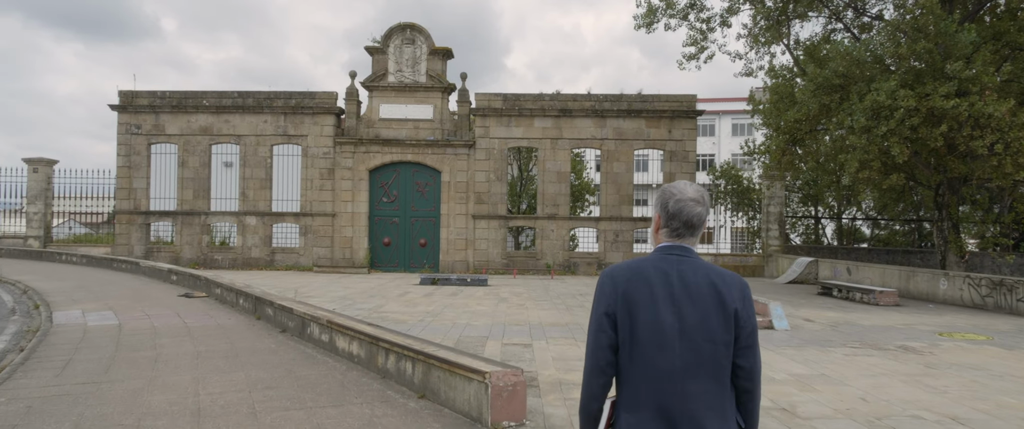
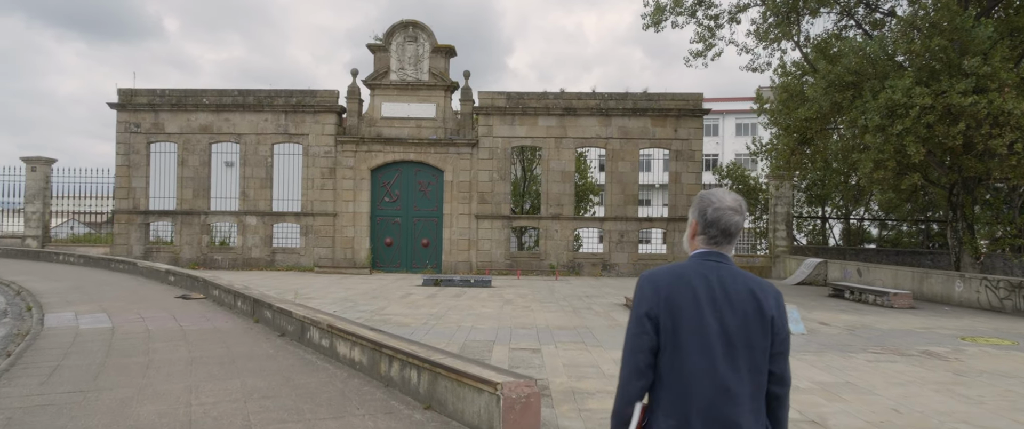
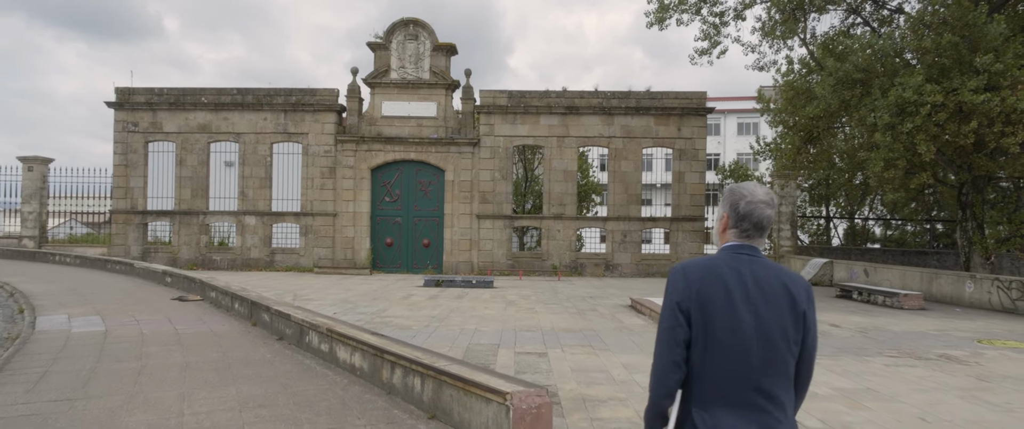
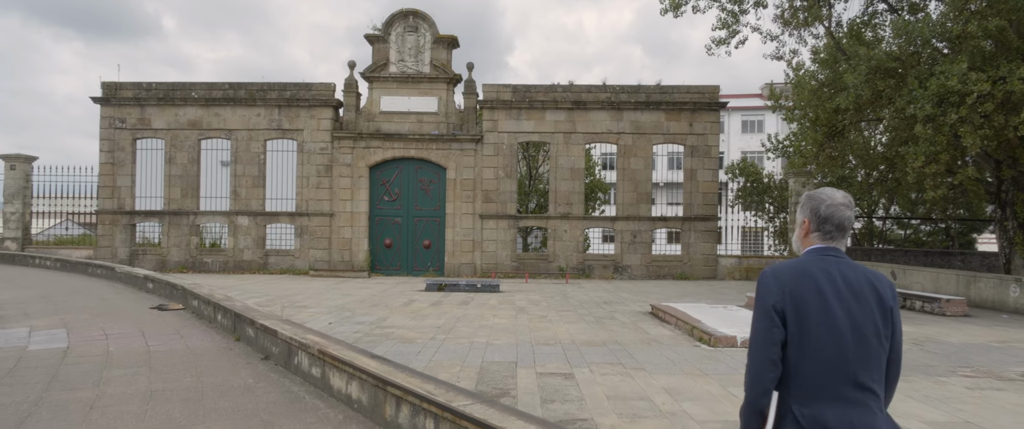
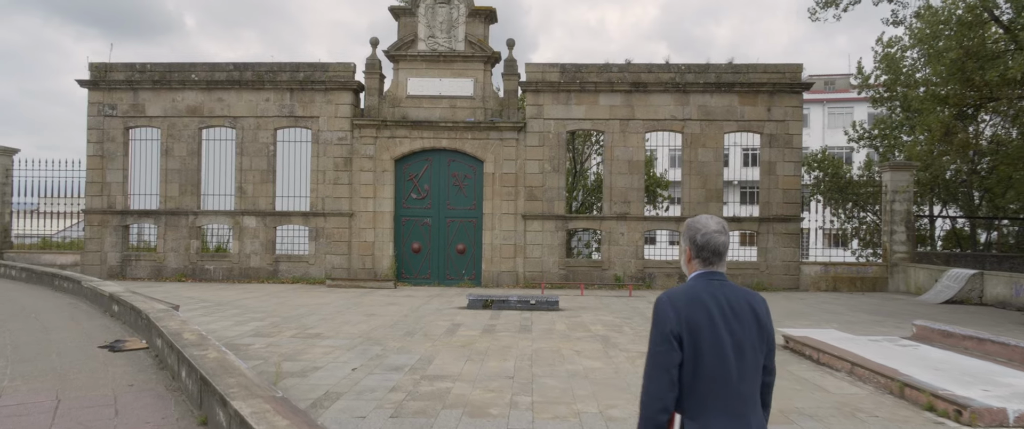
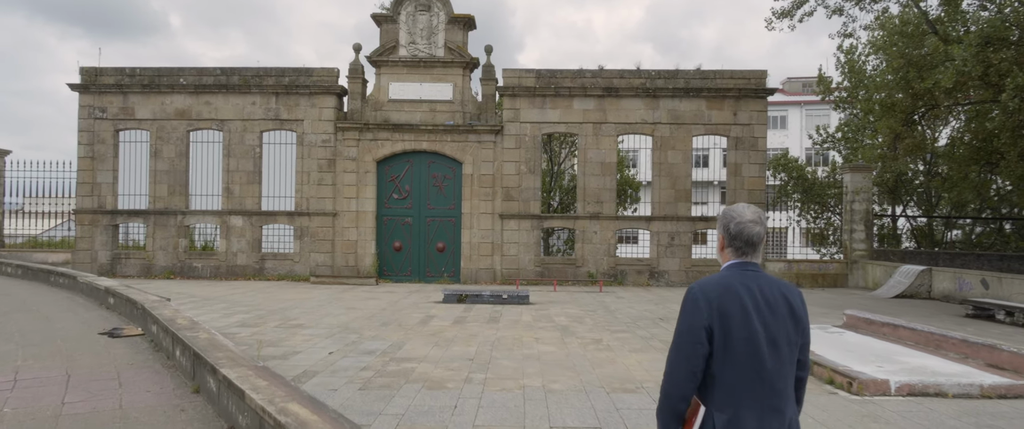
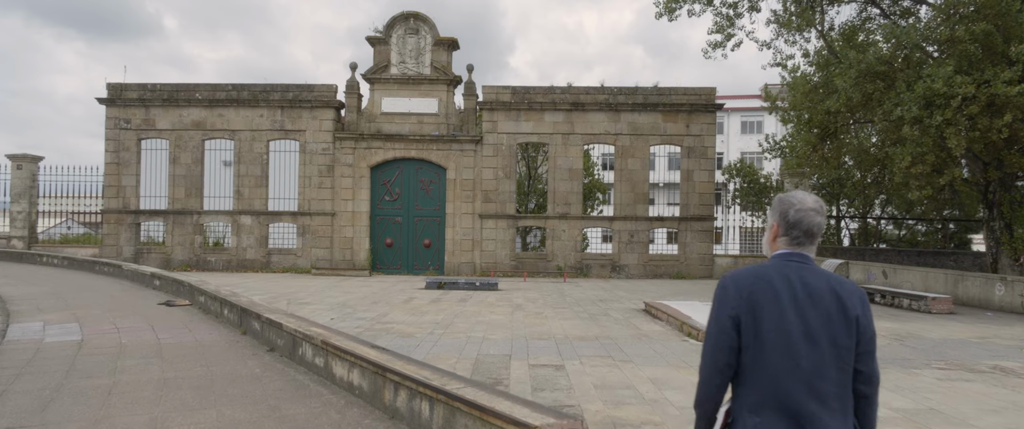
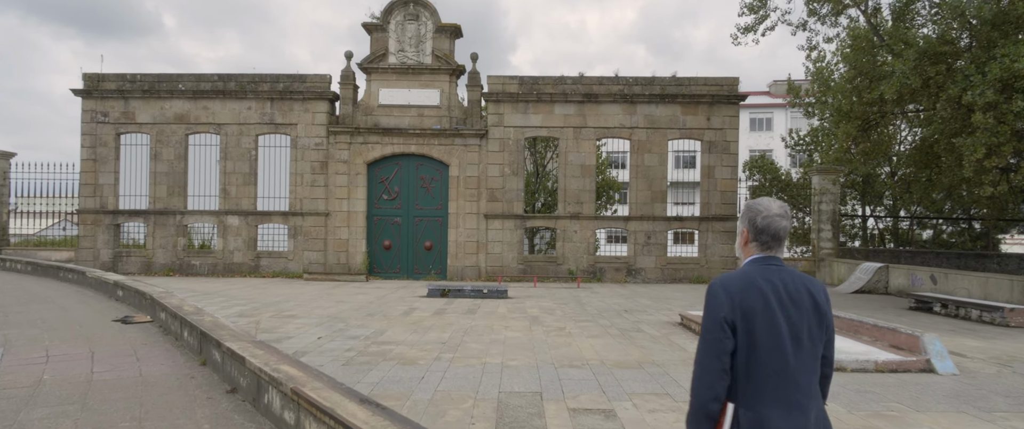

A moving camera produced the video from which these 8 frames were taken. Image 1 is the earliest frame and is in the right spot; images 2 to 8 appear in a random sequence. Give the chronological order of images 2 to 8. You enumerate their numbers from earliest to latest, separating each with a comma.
2, 3, 7, 4, 8, 6, 5
